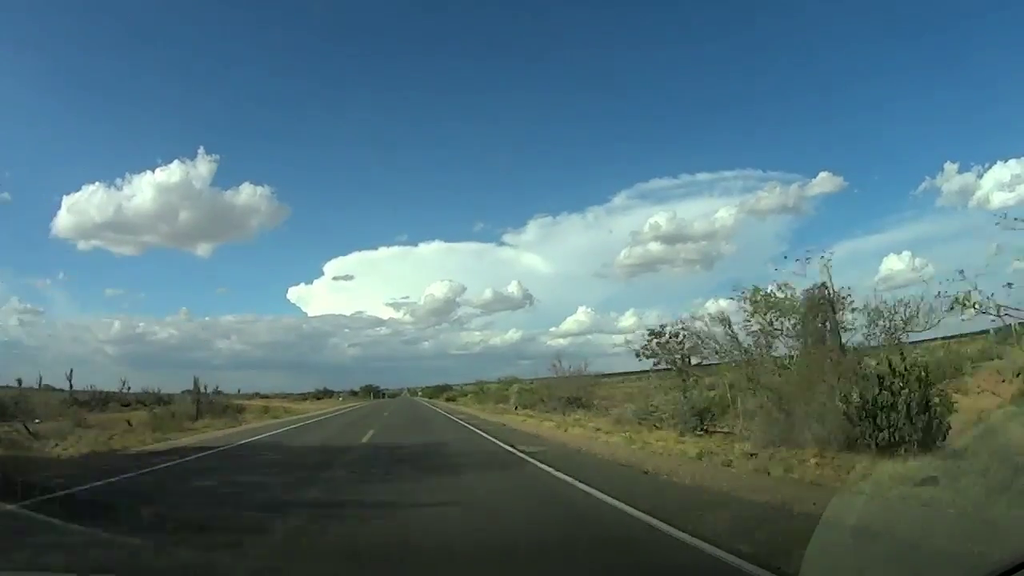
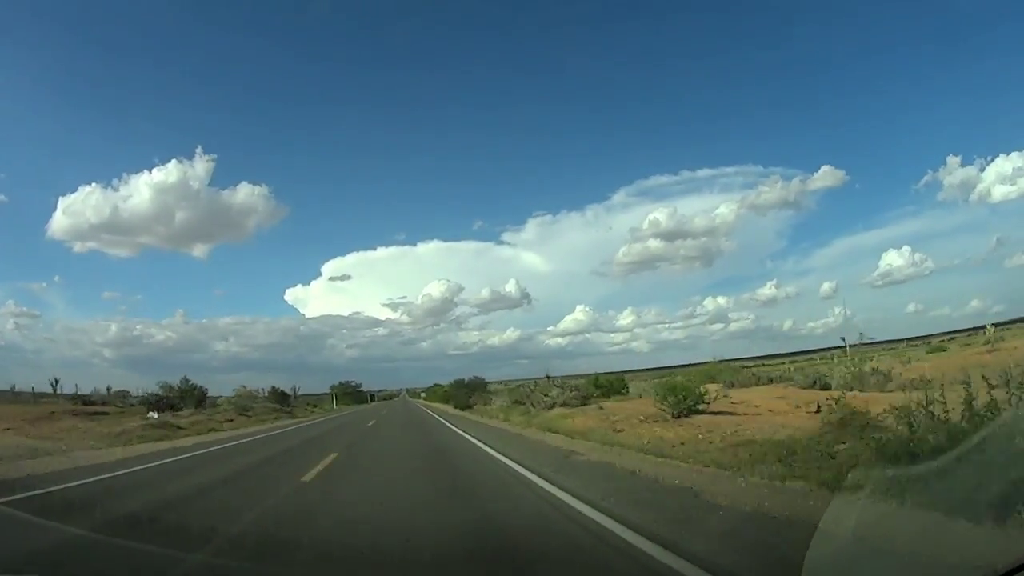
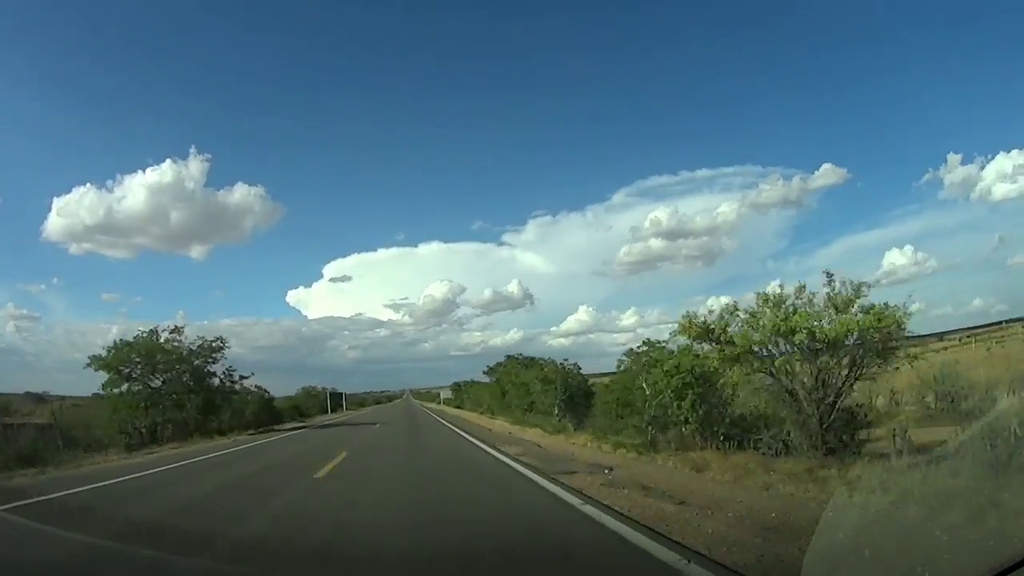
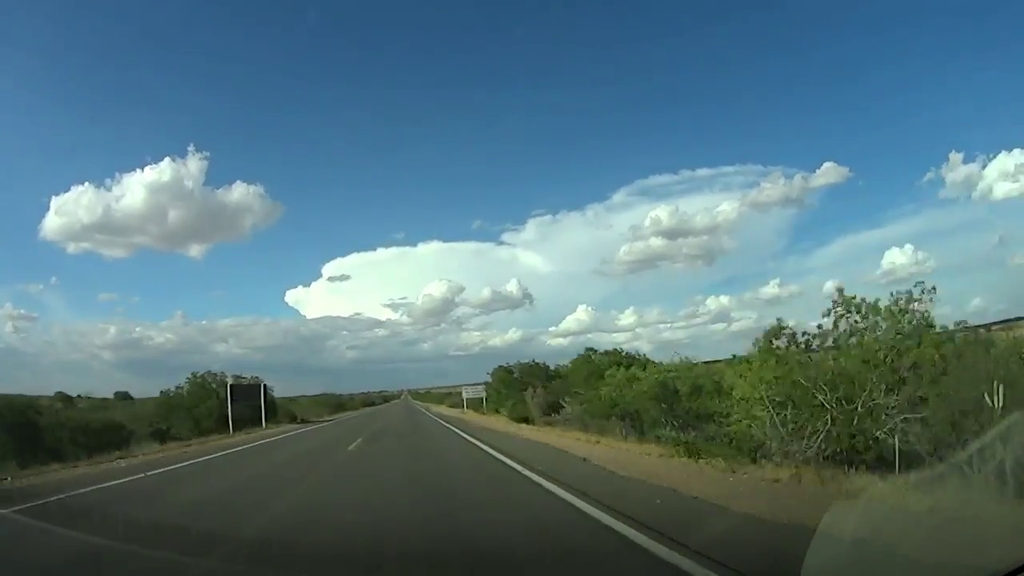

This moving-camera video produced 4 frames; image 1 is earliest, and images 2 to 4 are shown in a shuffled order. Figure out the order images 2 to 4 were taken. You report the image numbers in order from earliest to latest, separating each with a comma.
2, 3, 4
